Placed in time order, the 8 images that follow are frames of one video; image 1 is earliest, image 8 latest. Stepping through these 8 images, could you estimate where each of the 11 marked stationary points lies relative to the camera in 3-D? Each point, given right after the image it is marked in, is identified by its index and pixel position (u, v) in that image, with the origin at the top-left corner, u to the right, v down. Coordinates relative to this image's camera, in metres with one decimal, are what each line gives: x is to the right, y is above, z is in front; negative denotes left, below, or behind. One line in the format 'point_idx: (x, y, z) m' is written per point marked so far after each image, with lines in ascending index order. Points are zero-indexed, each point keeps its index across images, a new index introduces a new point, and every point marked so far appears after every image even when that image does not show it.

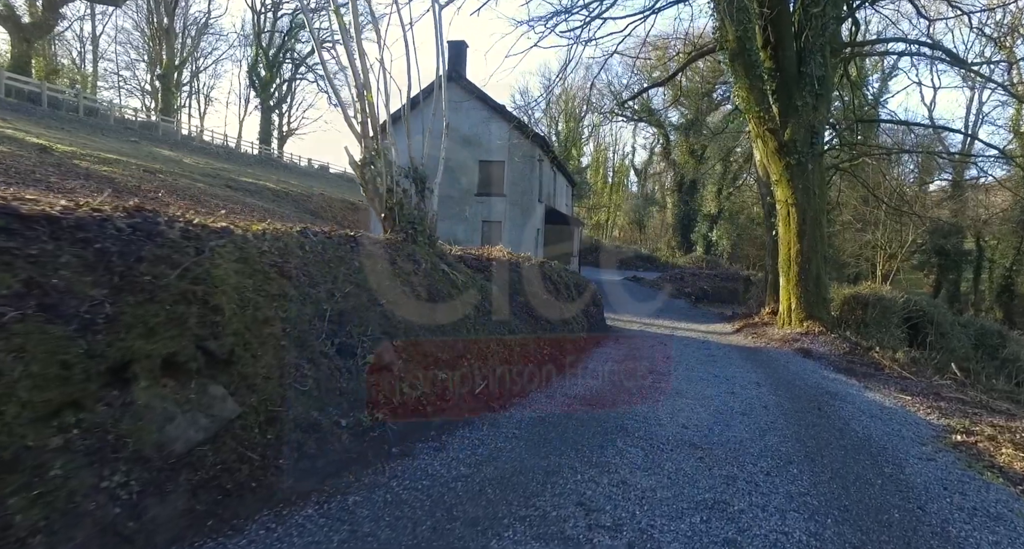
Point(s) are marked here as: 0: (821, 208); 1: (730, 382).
0: (+8.1, +1.7, +15.8) m
1: (+3.6, -1.8, +10.1) m
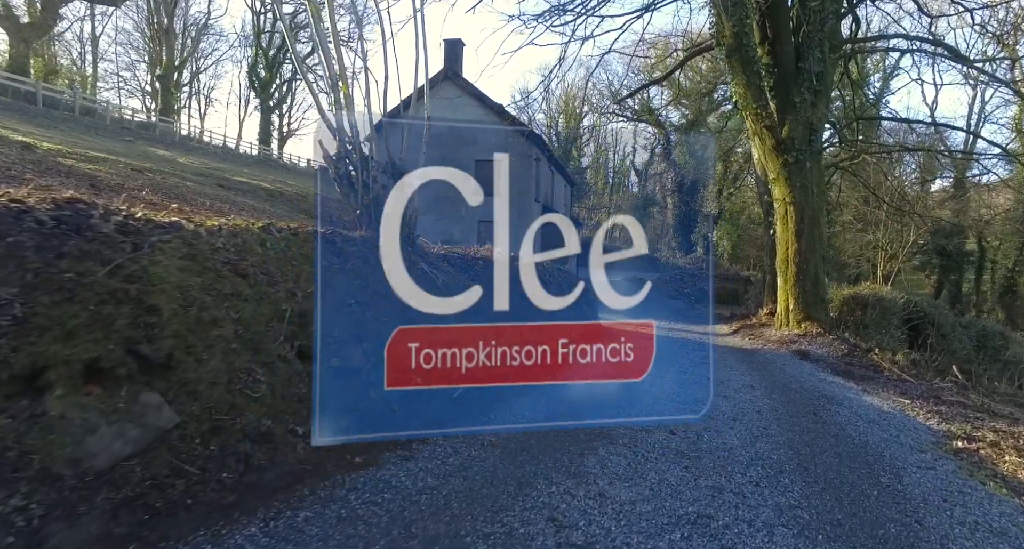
0: (+7.9, +1.7, +15.5) m
1: (+3.4, -1.8, +9.8) m
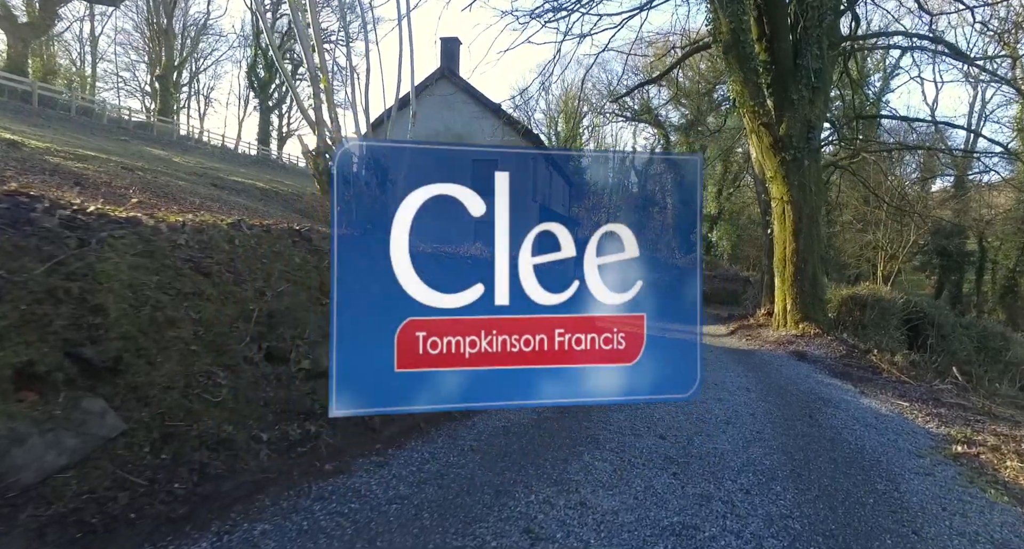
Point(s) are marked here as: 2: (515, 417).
0: (+7.8, +1.7, +15.3) m
1: (+3.3, -1.8, +9.6) m
2: (0.0, -1.6, +6.6) m
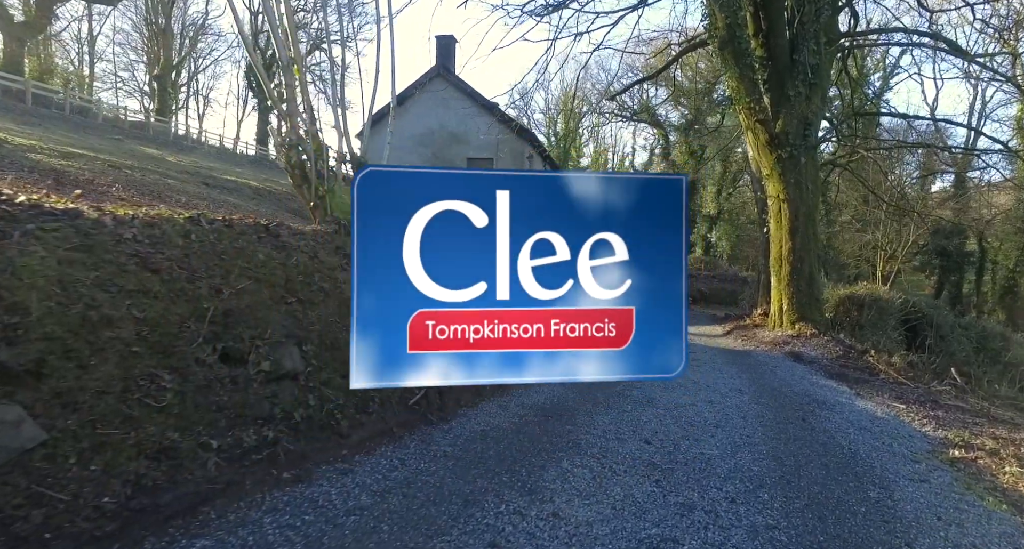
0: (+7.5, +1.7, +15.0) m
1: (+3.1, -1.8, +9.3) m
2: (-0.2, -1.6, +6.4) m
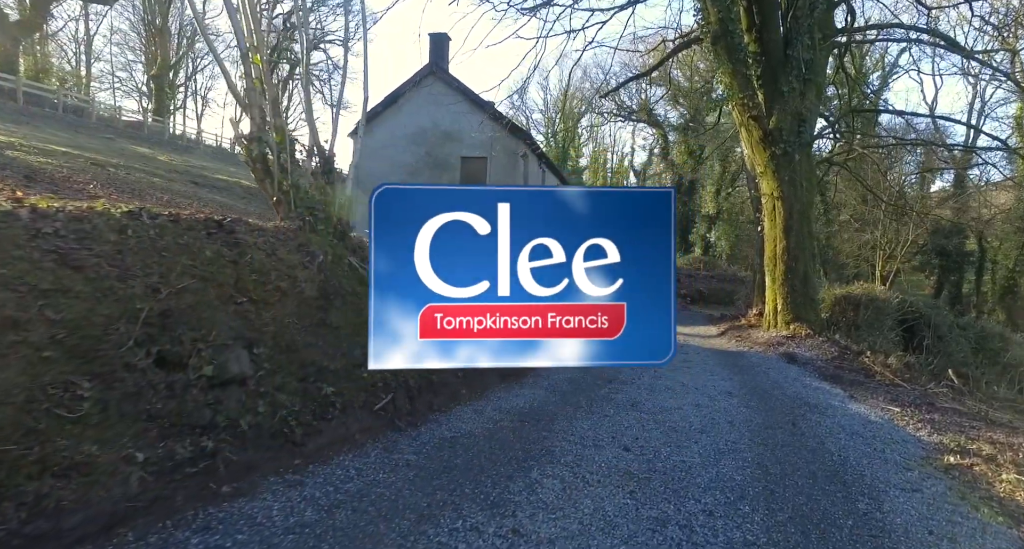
0: (+7.3, +1.8, +14.7) m
1: (+2.8, -1.8, +9.0) m
2: (-0.5, -1.6, +6.1) m
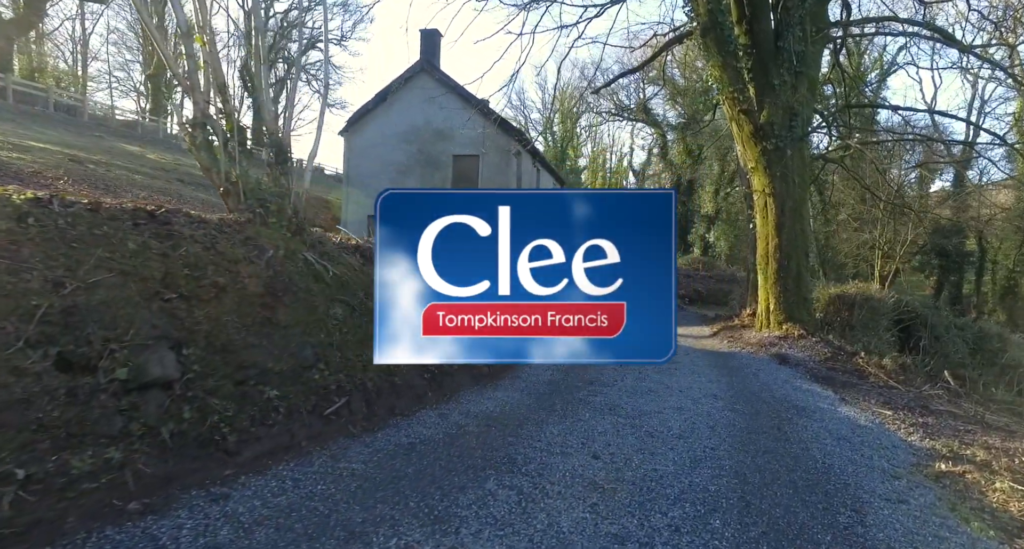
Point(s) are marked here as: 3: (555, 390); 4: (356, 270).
0: (+6.9, +1.8, +14.4) m
1: (+2.4, -1.7, +8.7) m
2: (-0.8, -1.5, +5.7) m
3: (+0.6, -1.6, +8.4) m
4: (-1.8, 0.0, +7.0) m
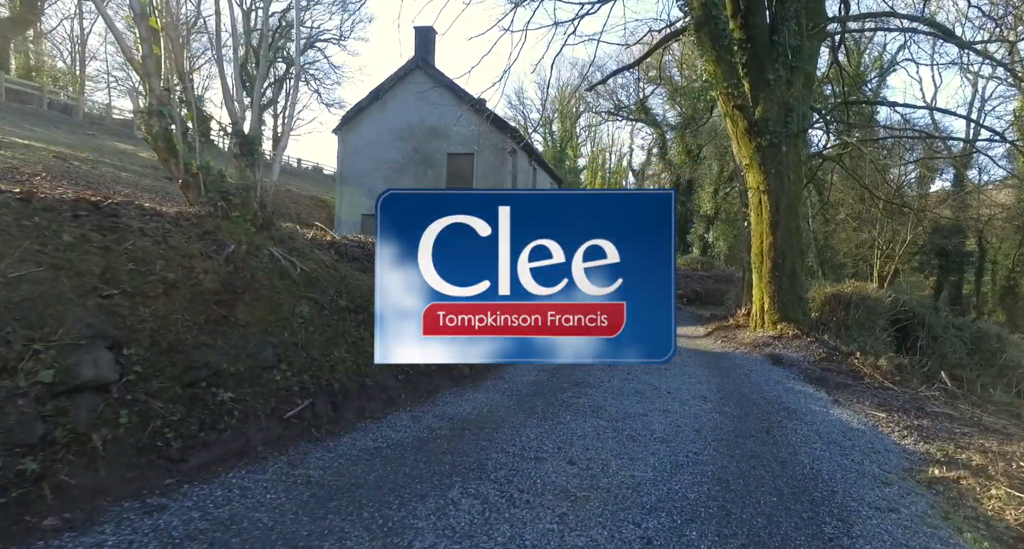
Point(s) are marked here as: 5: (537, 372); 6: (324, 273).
0: (+6.7, +1.8, +14.1) m
1: (+2.2, -1.7, +8.4) m
2: (-1.1, -1.5, +5.5) m
3: (+0.4, -1.6, +8.2) m
4: (-2.1, +0.1, +6.8) m
5: (+0.4, -1.5, +9.5) m
6: (-2.0, 0.0, +6.6) m
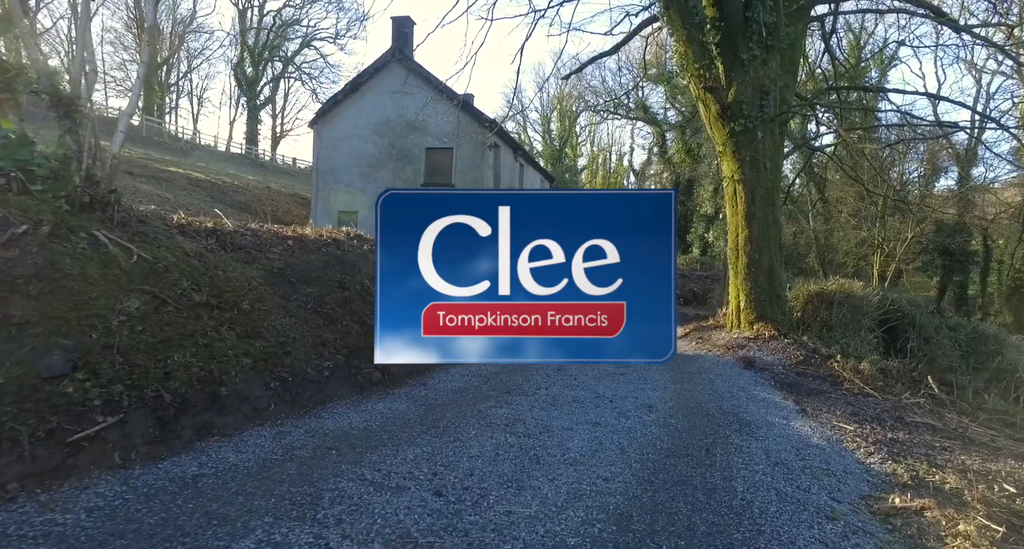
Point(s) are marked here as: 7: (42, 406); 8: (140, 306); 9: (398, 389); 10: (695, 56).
0: (+5.7, +1.9, +13.1) m
1: (+1.2, -1.6, +7.4) m
2: (-2.1, -1.4, +4.5) m
3: (-0.6, -1.5, +7.2) m
4: (-3.1, +0.2, +5.8) m
5: (-0.6, -1.5, +8.5) m
6: (-3.1, +0.1, +5.6) m
7: (-3.0, -0.9, +3.9) m
8: (-3.0, -0.3, +4.9) m
9: (-1.4, -1.4, +7.4) m
10: (+3.9, +4.6, +12.7) m
